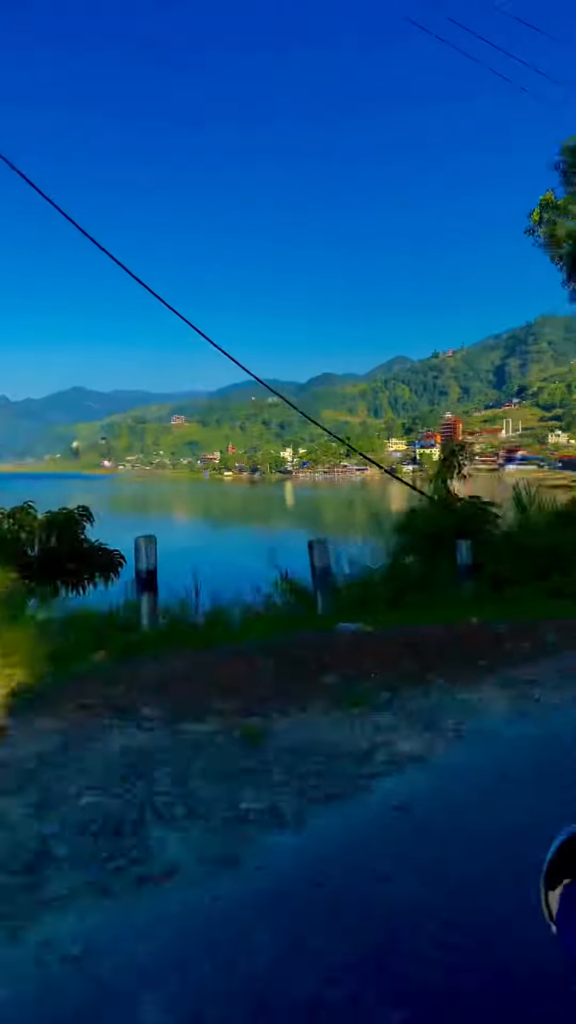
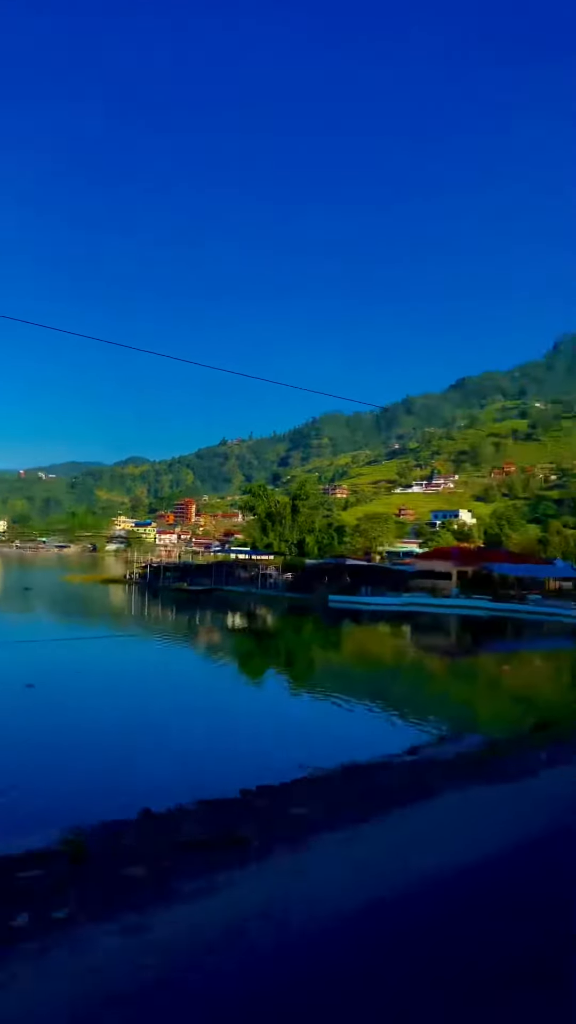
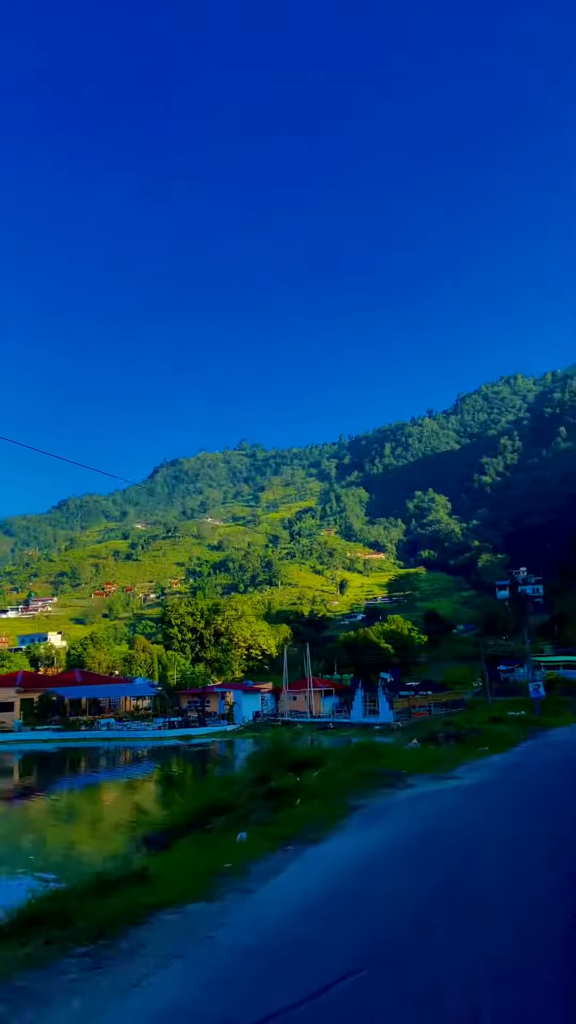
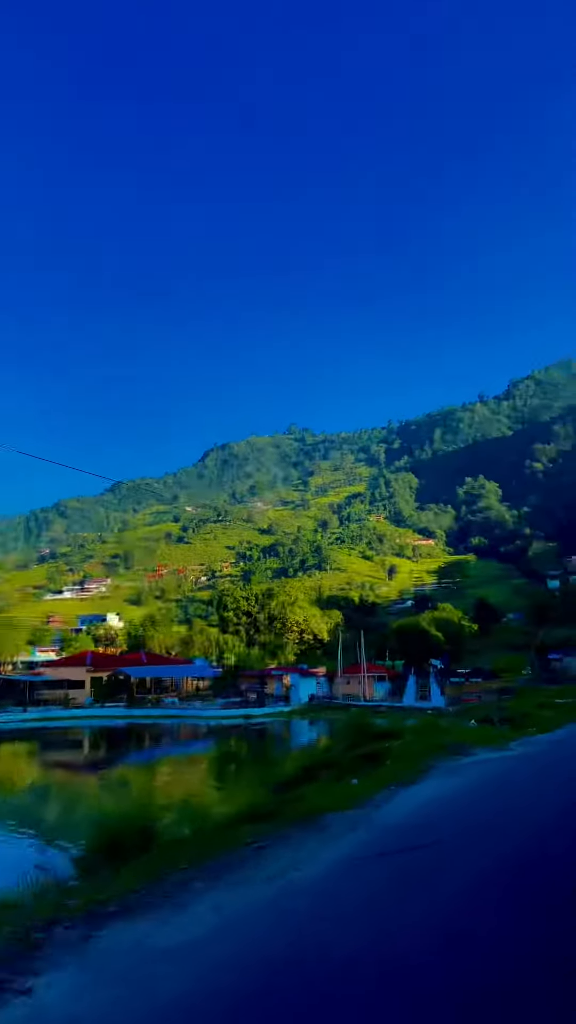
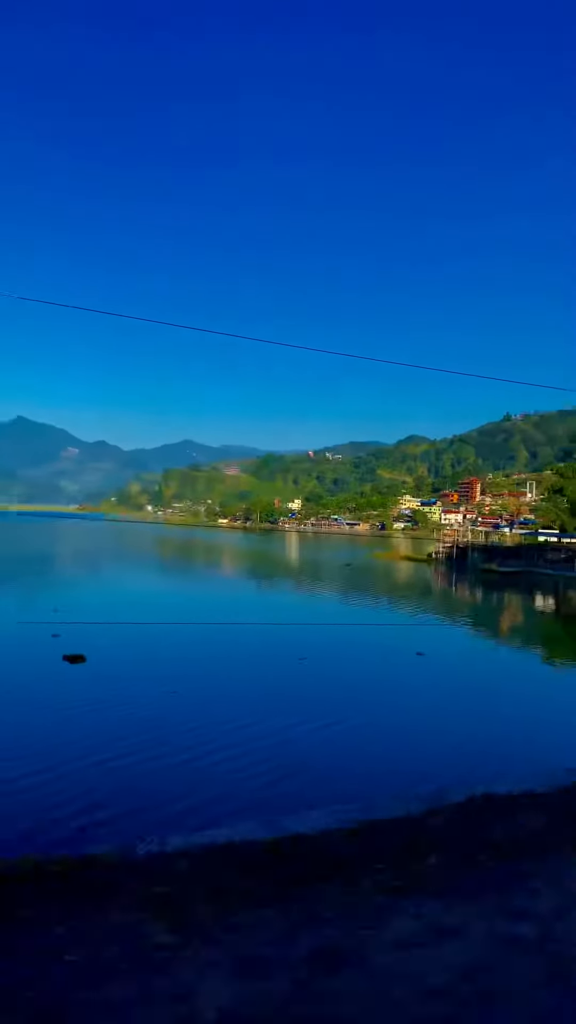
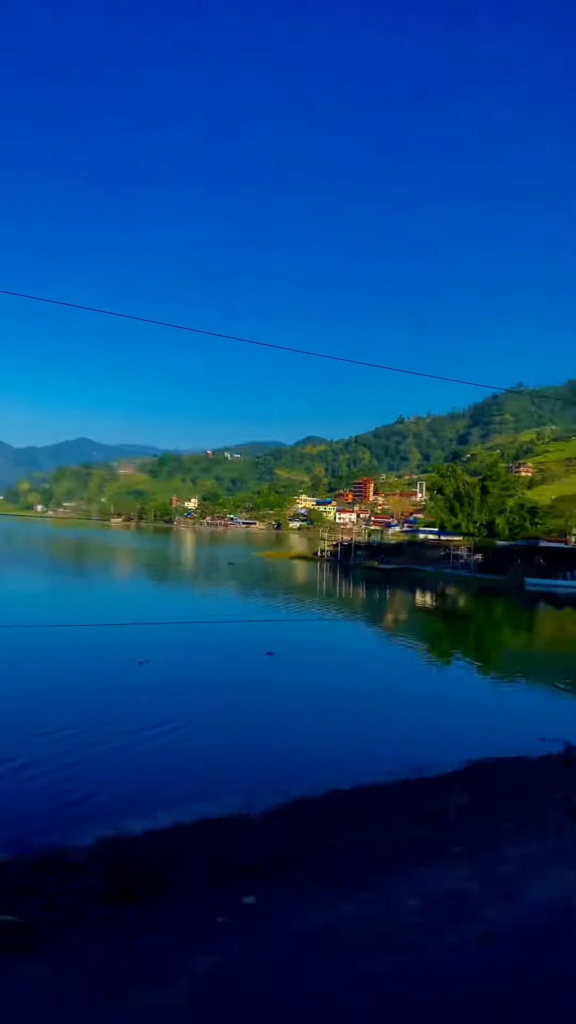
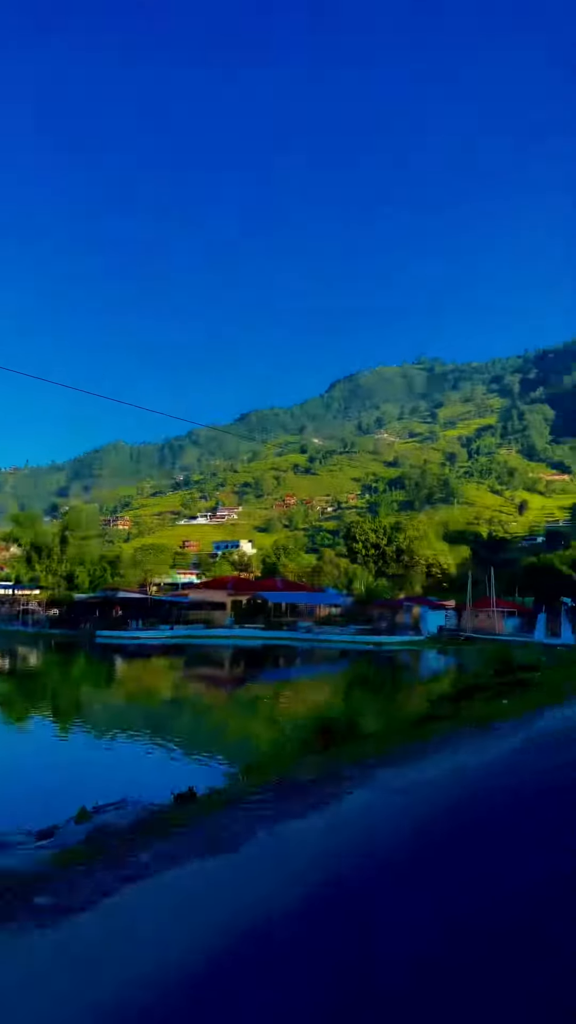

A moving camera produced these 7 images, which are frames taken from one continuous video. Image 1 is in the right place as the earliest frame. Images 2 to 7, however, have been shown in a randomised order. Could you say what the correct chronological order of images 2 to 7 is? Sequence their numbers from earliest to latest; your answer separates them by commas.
5, 6, 2, 7, 4, 3
